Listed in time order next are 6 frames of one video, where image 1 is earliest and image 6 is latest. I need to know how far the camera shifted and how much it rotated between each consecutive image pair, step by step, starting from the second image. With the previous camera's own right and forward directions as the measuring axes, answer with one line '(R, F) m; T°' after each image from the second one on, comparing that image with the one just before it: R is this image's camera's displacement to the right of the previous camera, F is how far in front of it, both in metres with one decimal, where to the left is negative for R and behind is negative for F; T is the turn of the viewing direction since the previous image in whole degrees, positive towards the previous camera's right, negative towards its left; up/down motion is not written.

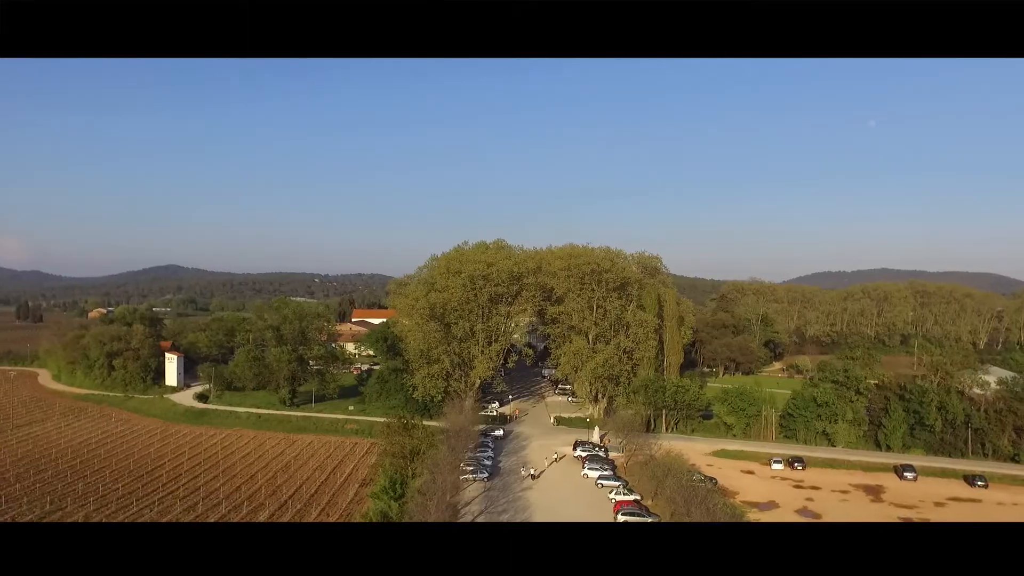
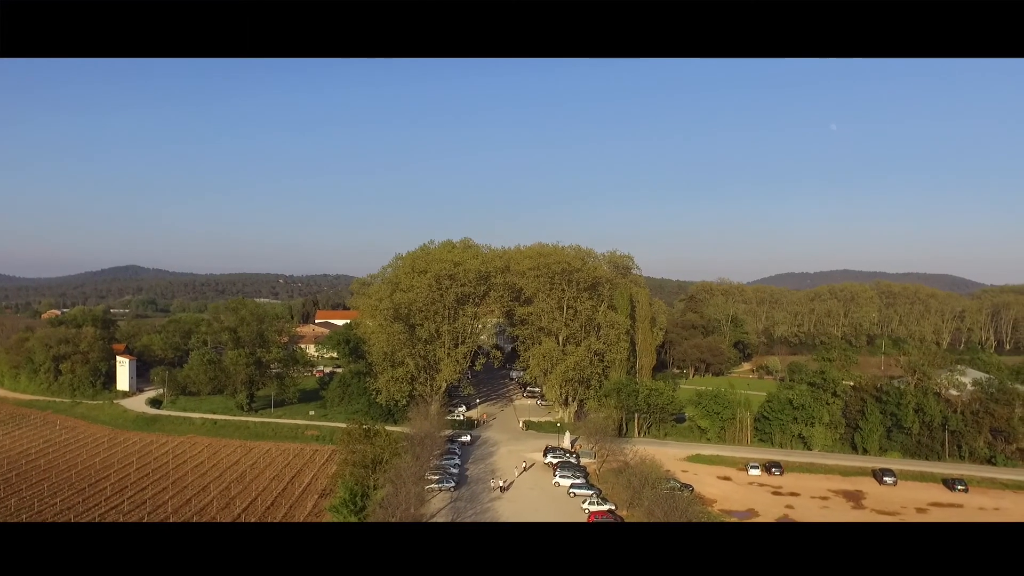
(0.0, +0.4) m; +3°
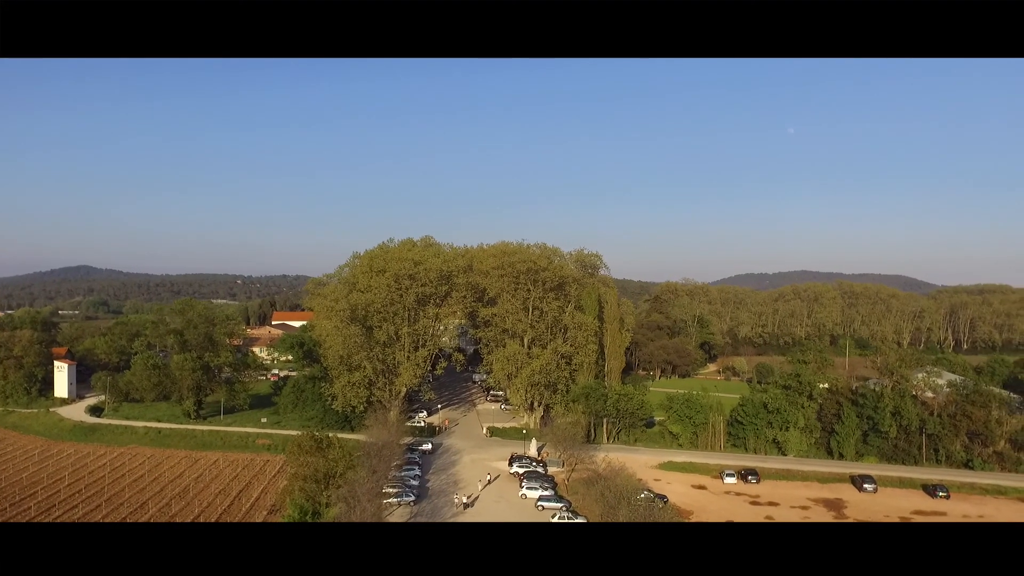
(0.0, +0.5) m; +4°
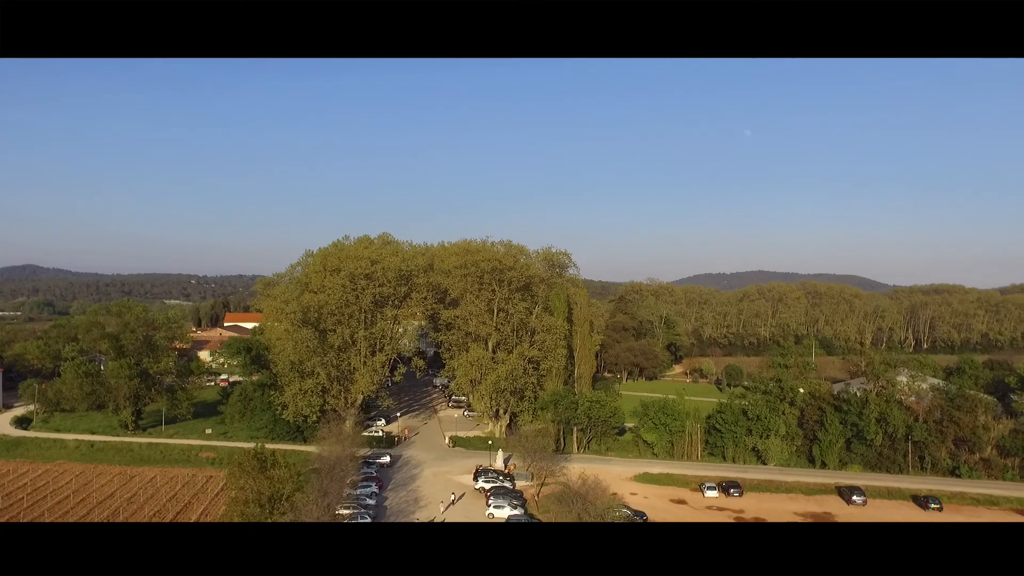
(-0.1, +0.6) m; +4°
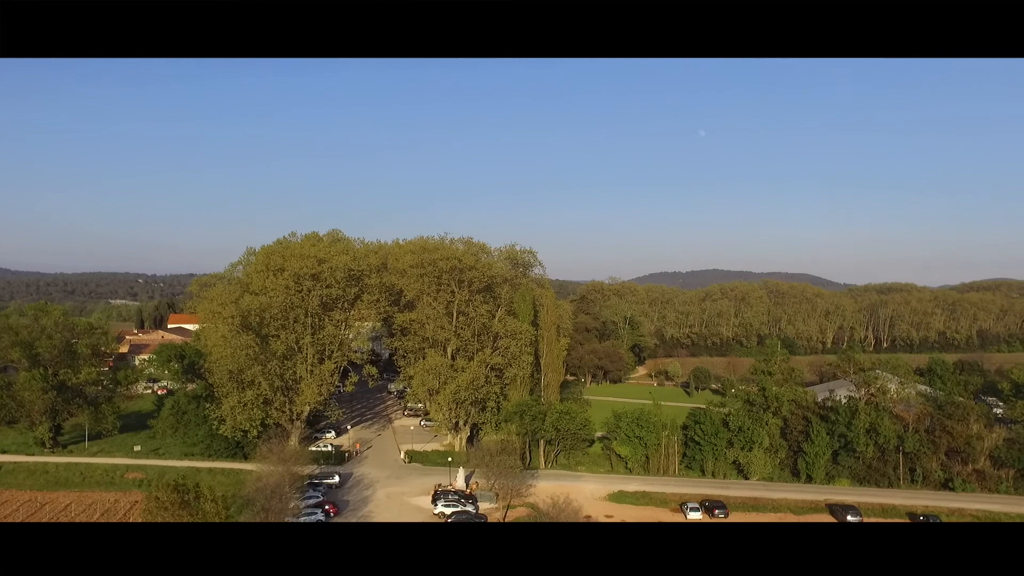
(-0.1, +0.8) m; +4°
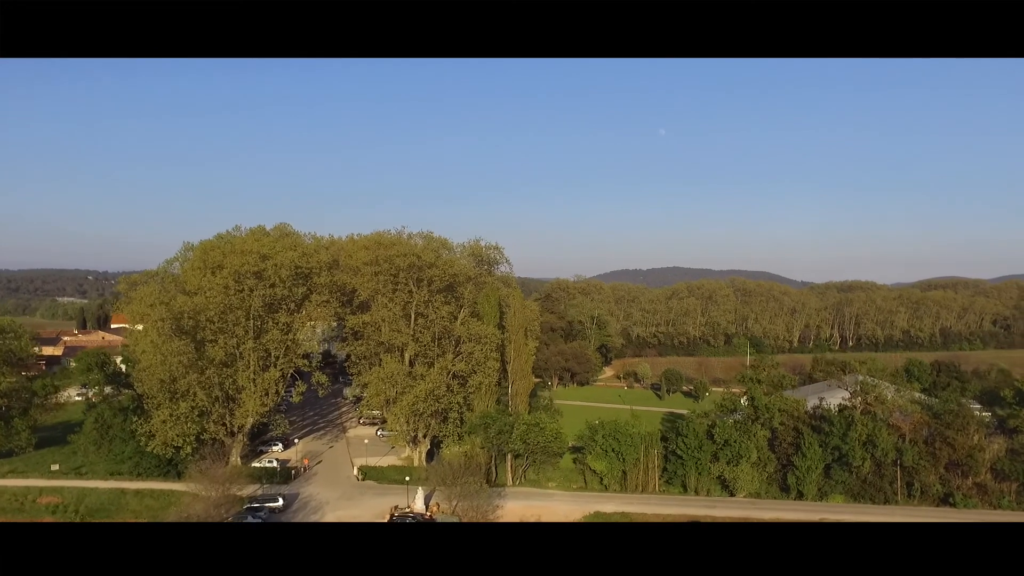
(-0.1, +0.8) m; +4°
